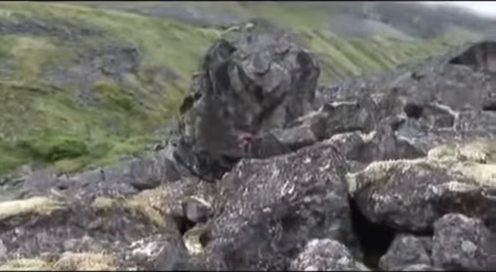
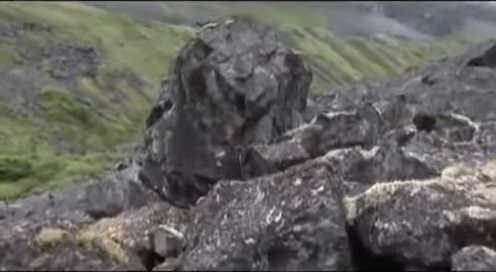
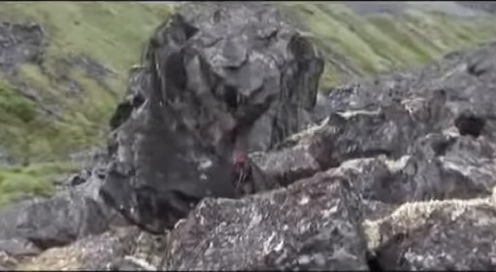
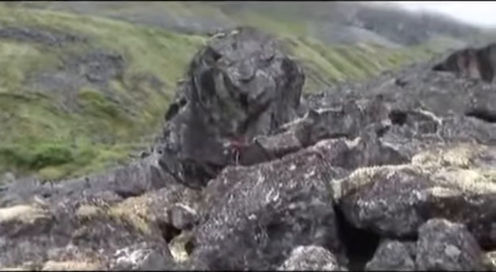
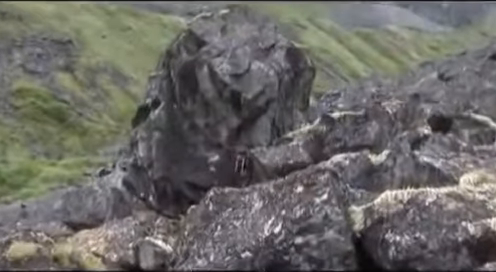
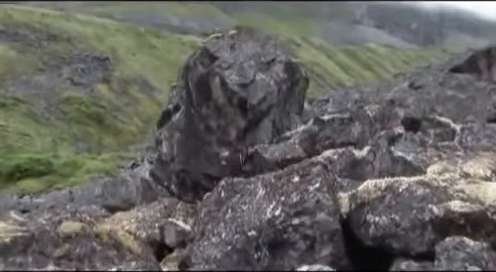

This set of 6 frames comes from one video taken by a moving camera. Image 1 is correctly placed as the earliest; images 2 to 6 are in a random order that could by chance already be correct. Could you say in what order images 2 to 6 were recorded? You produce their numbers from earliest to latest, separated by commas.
4, 6, 2, 5, 3
